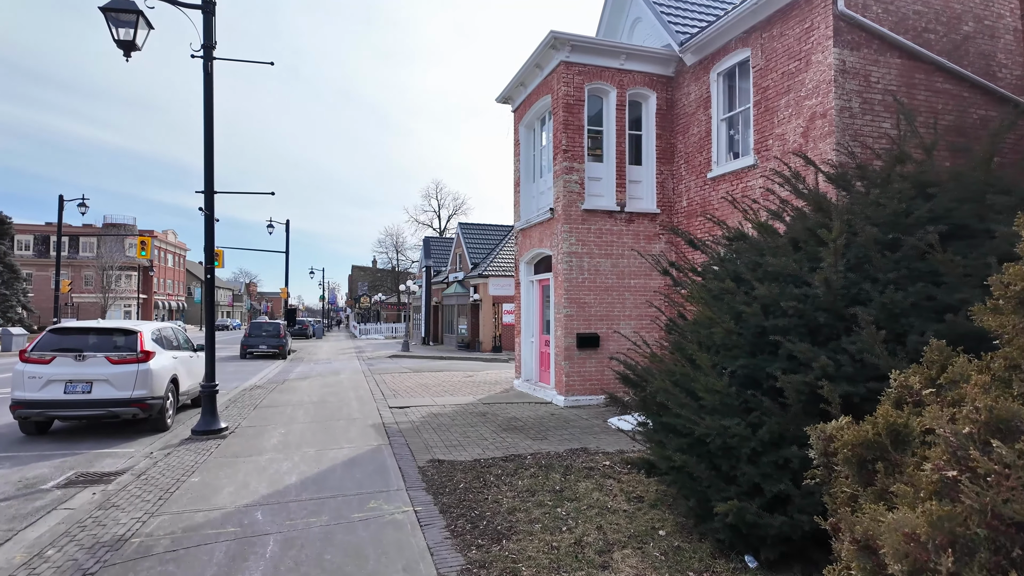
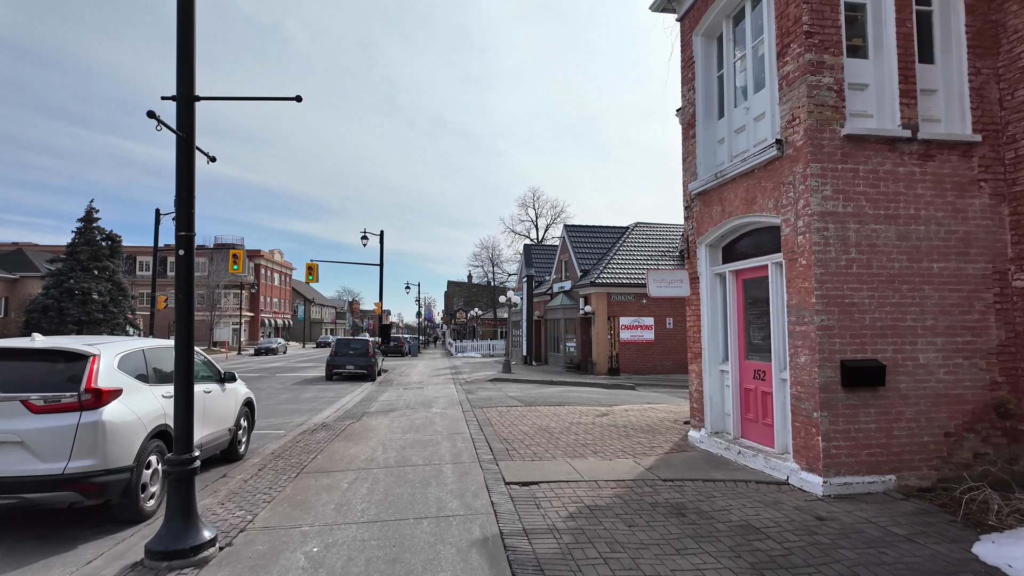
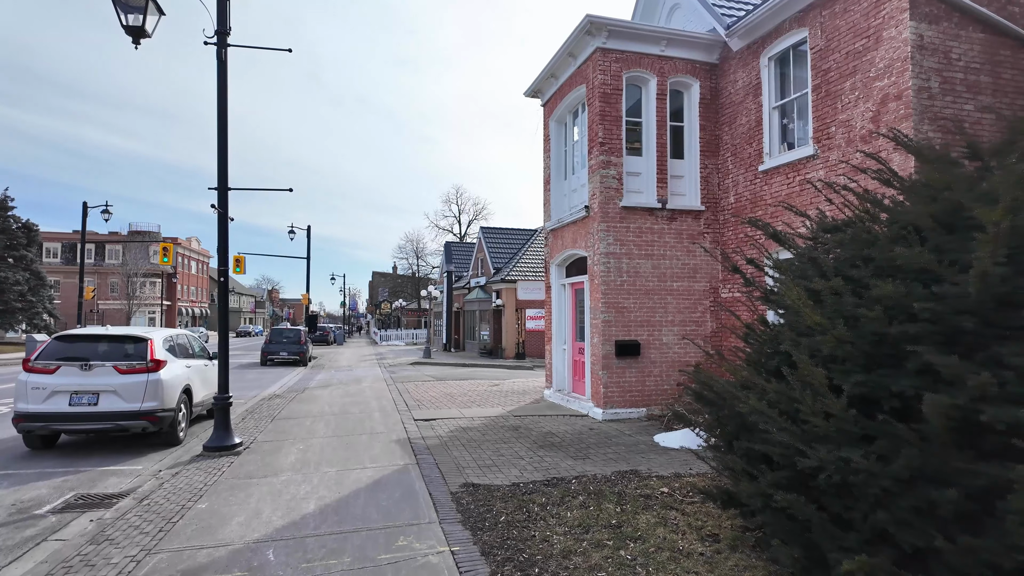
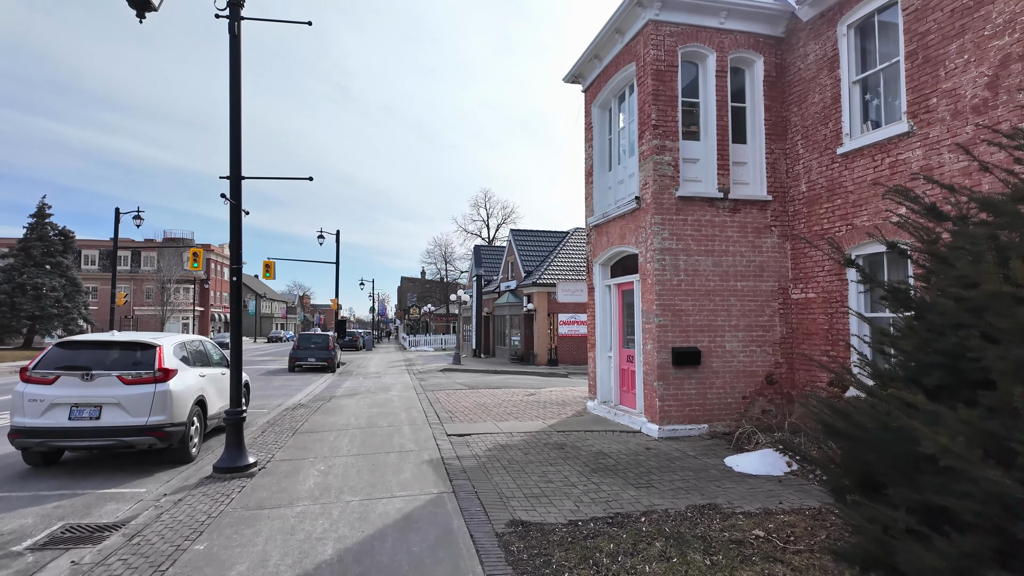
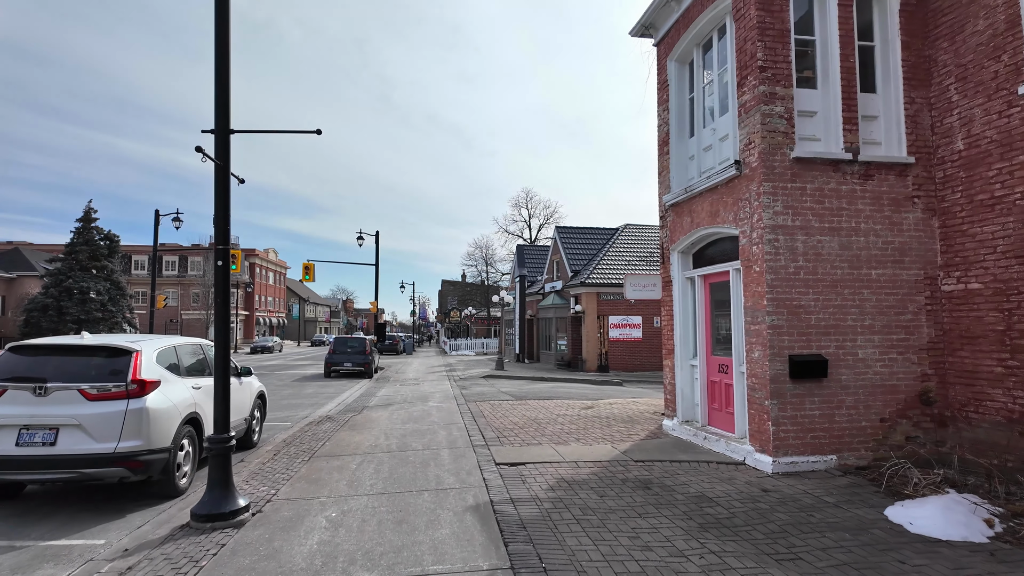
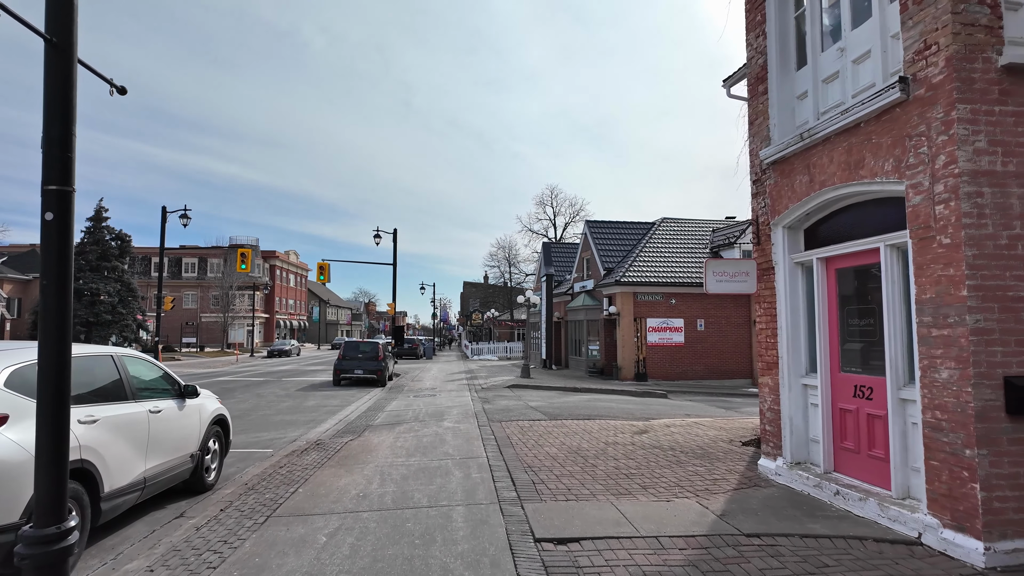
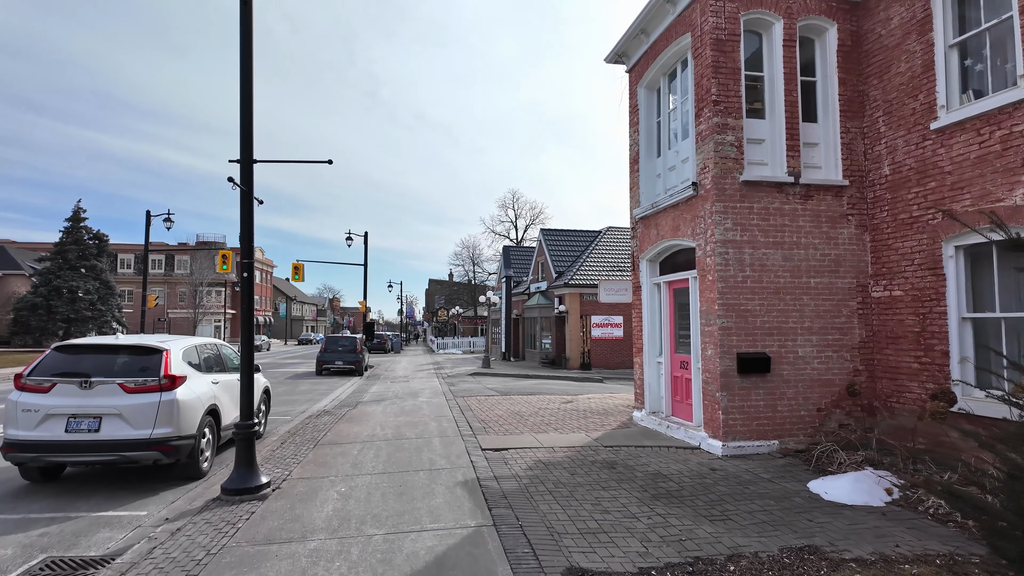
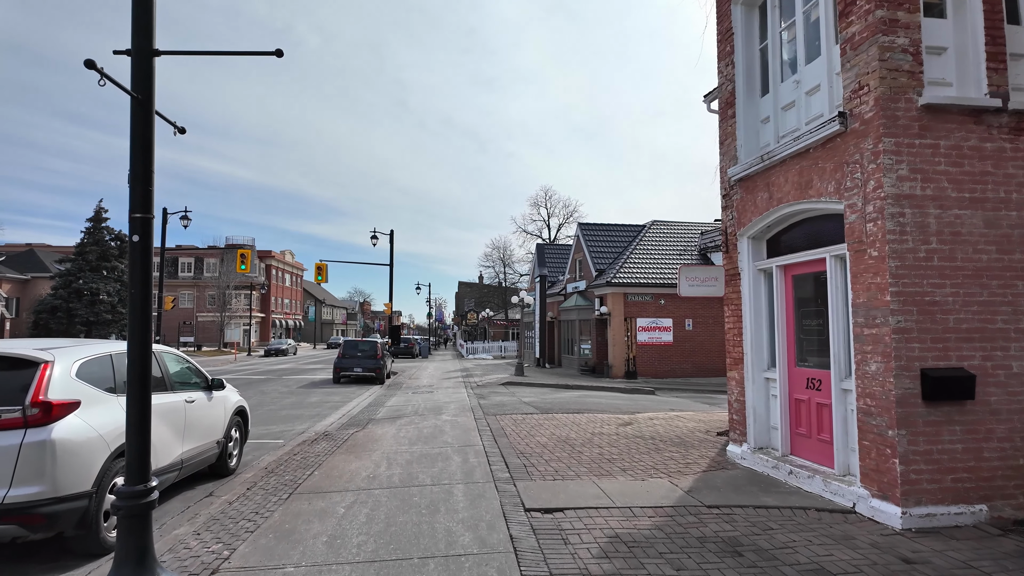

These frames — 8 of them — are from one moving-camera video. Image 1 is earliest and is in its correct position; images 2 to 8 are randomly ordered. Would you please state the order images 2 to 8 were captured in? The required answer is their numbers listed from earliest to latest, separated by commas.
3, 4, 7, 5, 2, 8, 6
